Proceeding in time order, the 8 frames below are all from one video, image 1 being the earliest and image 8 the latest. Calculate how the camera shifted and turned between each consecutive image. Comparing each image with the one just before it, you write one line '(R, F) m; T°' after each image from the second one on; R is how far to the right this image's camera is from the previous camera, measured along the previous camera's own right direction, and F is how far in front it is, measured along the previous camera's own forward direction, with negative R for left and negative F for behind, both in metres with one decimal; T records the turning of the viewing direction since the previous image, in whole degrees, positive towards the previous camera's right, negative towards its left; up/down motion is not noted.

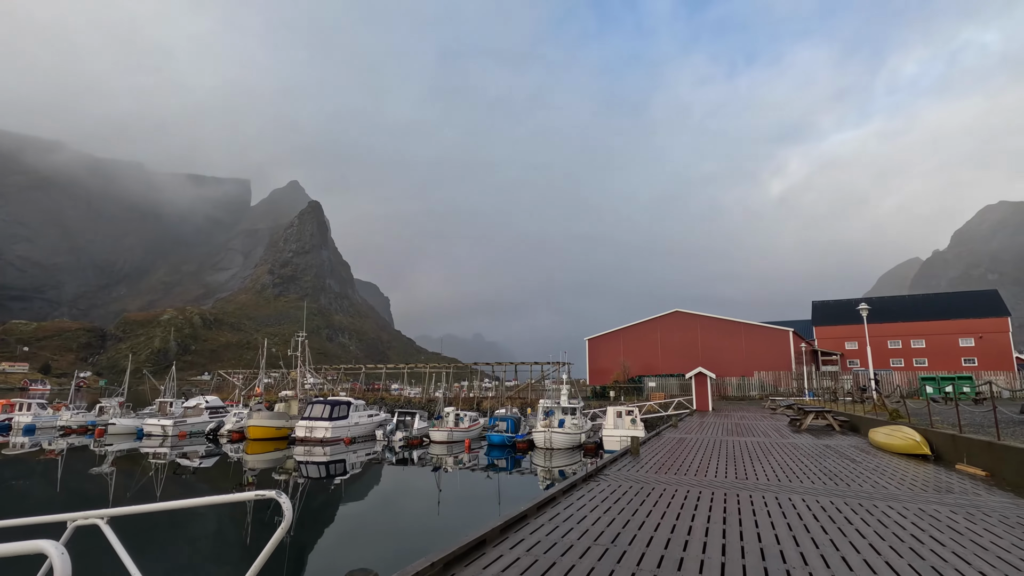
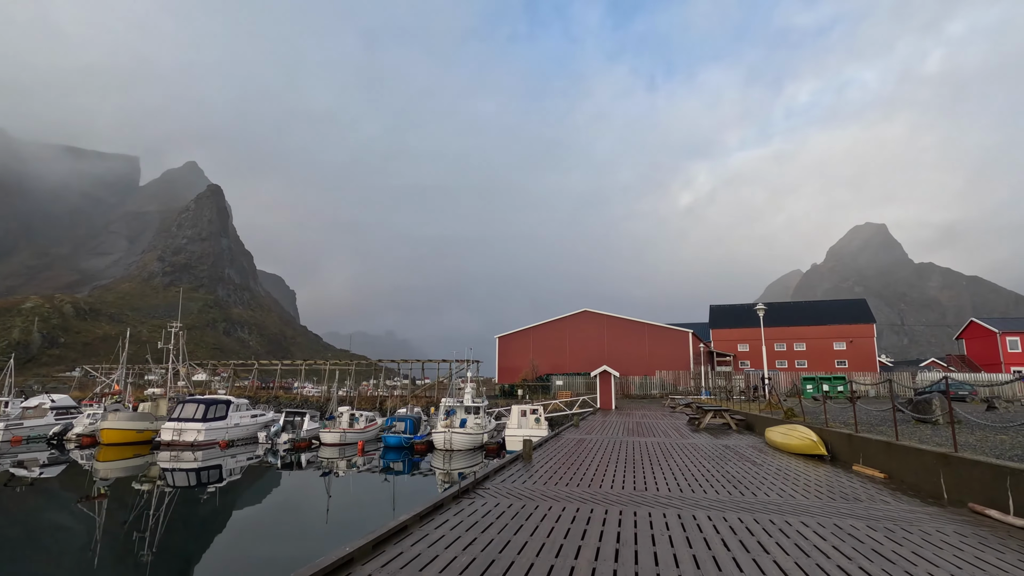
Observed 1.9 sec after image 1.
(+0.5, +1.1) m; +9°
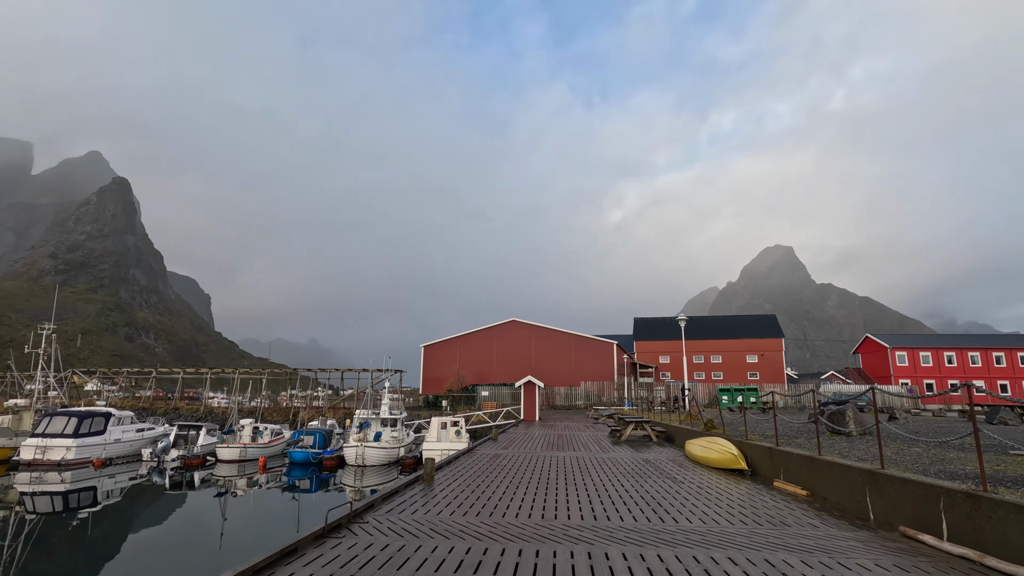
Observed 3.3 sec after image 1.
(+0.3, +0.8) m; +7°
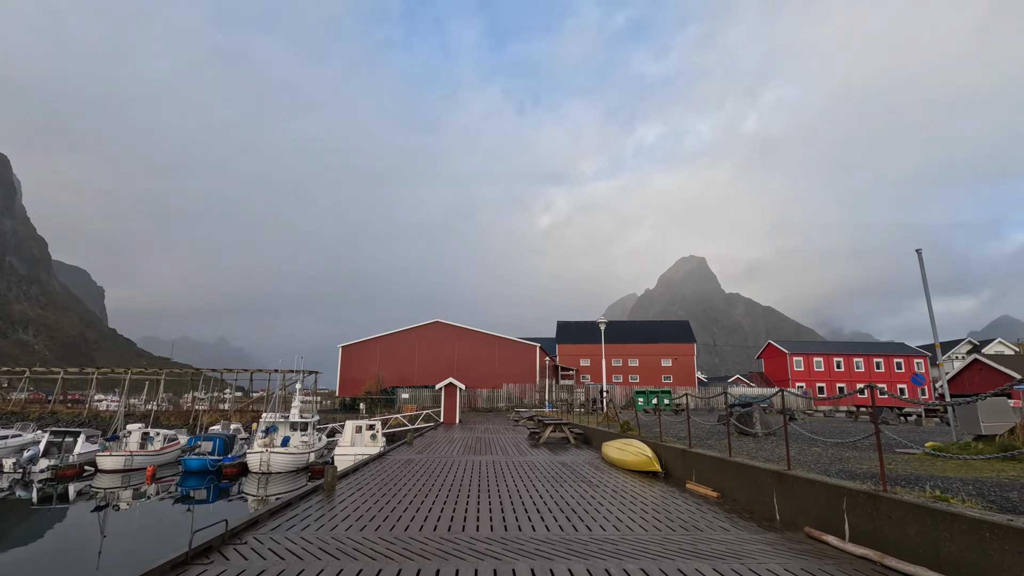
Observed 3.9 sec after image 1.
(+0.1, +0.3) m; +8°
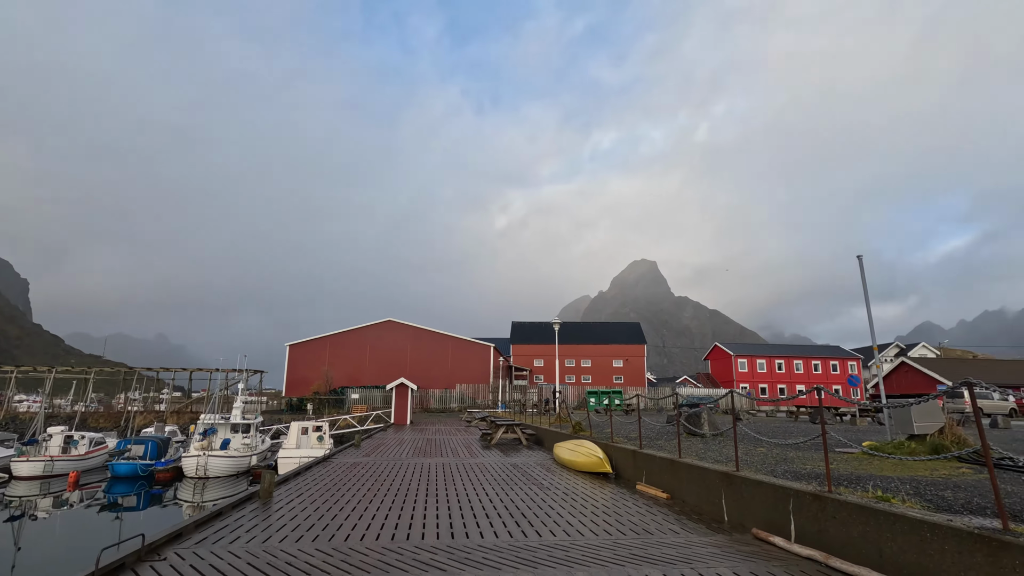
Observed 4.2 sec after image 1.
(0.0, +0.2) m; +5°
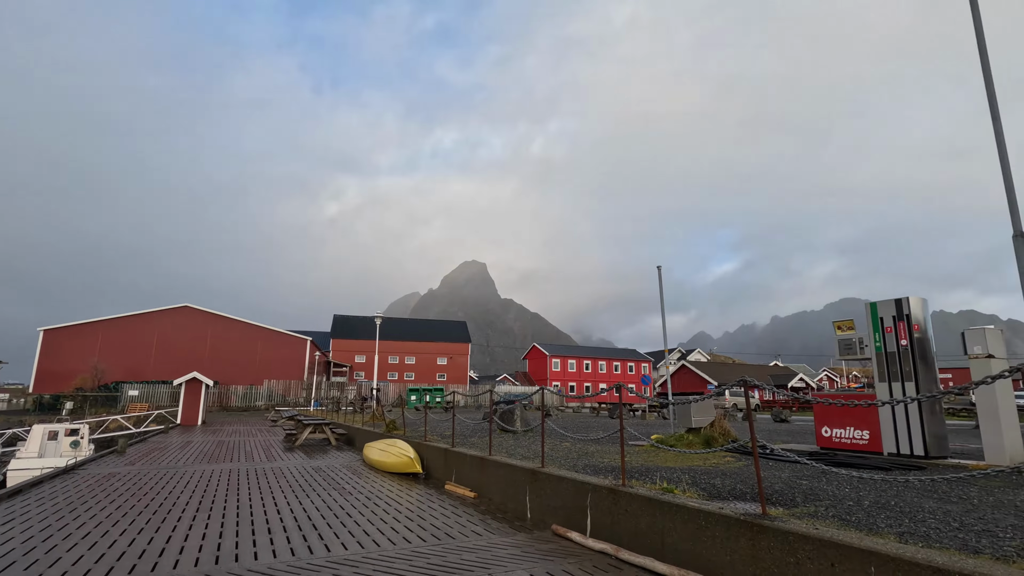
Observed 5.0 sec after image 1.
(+0.2, +0.3) m; +18°
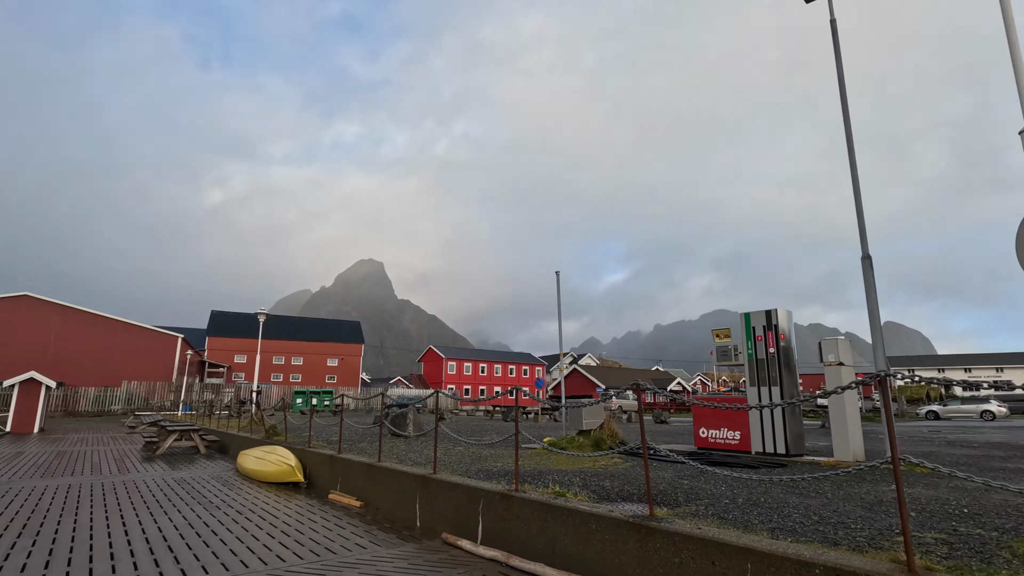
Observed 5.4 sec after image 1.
(0.0, +0.1) m; +11°
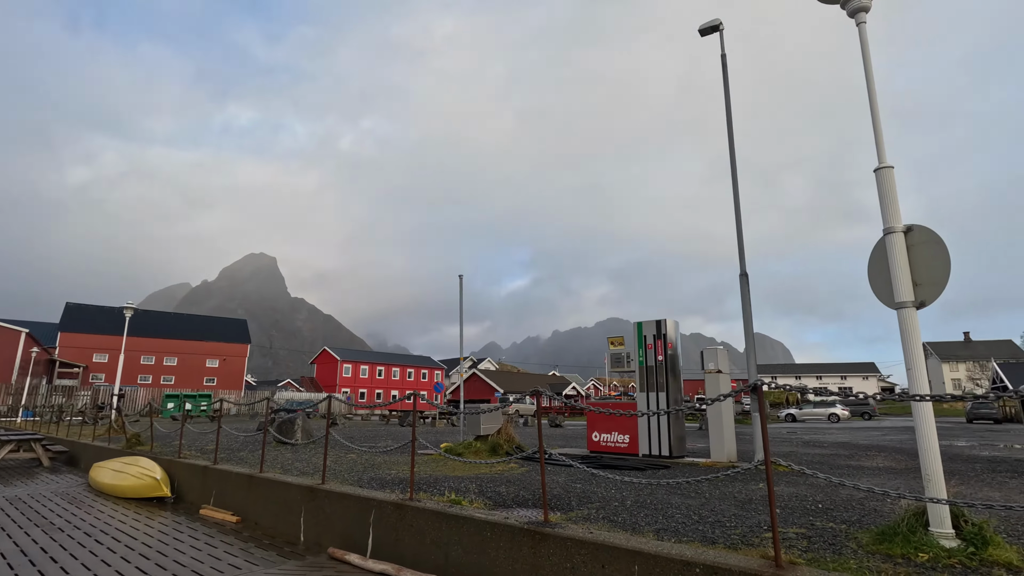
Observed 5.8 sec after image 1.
(0.0, +0.1) m; +10°
